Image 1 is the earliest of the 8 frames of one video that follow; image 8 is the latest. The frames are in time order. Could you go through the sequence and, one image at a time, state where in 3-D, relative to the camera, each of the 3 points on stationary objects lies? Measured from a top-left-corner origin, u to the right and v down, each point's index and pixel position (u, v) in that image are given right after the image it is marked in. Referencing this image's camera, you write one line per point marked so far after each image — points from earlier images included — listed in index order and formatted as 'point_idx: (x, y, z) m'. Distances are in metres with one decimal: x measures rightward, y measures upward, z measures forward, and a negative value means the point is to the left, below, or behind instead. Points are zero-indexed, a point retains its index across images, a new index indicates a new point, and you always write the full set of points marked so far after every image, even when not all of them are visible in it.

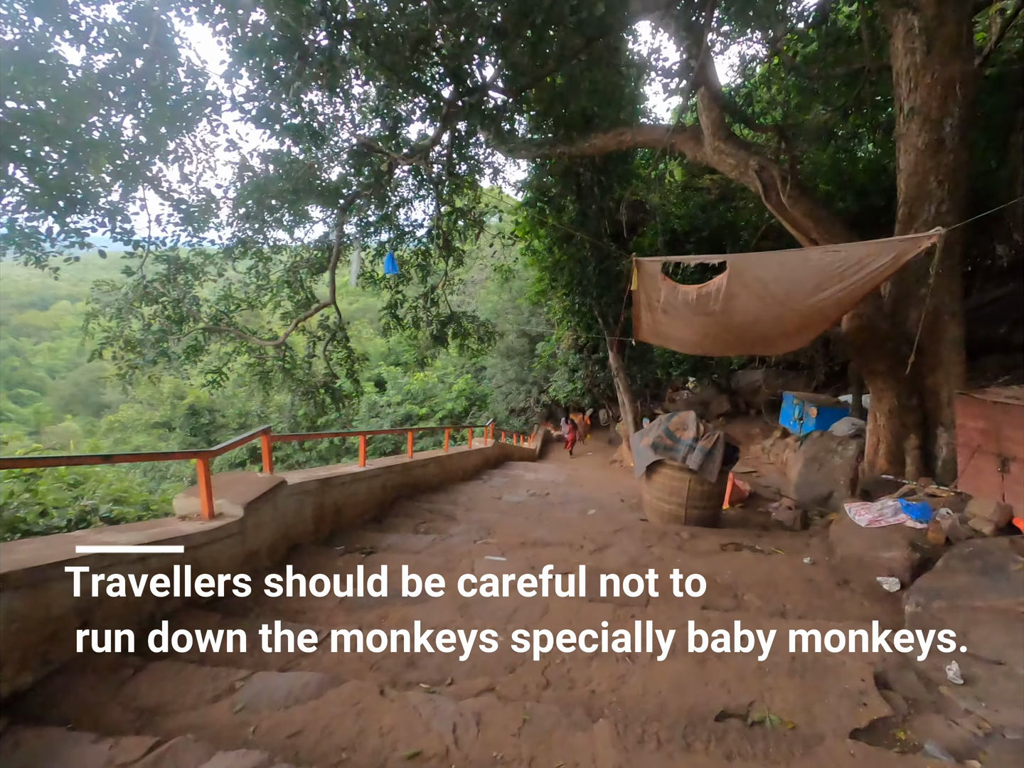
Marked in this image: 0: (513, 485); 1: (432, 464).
0: (0.0, -1.5, +7.9) m
1: (-1.0, -1.0, +6.5) m
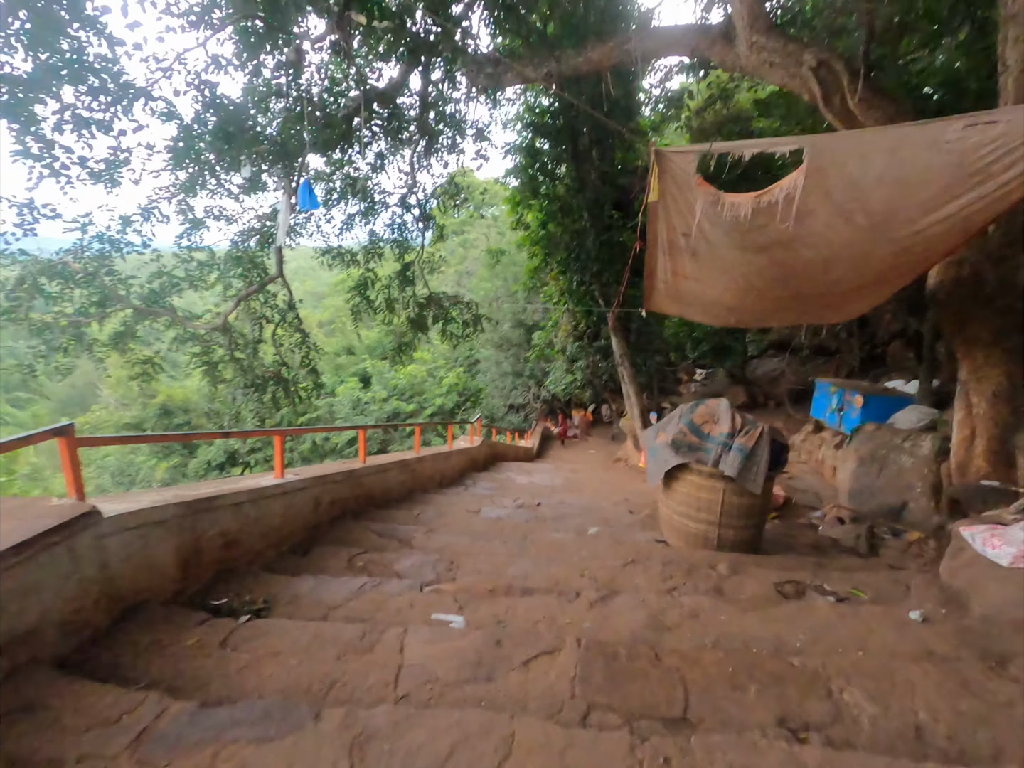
0: (-0.2, -1.3, +6.6) m
1: (-1.2, -0.8, +5.3) m
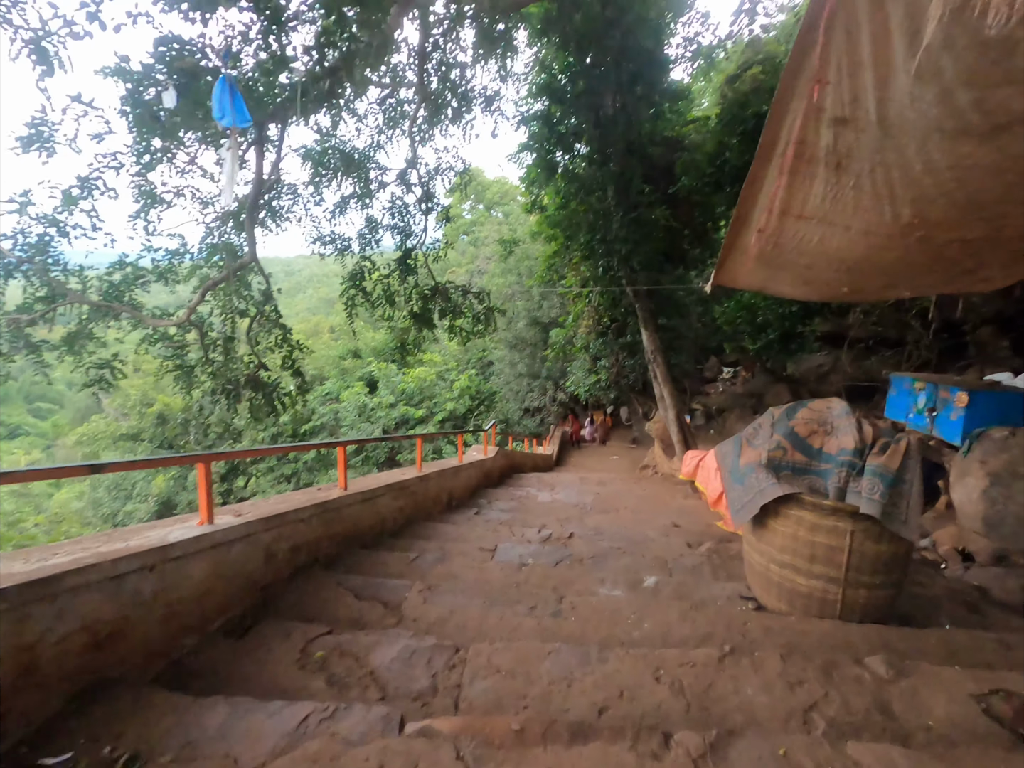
0: (+0.1, -1.4, +5.5) m
1: (-1.0, -0.9, +4.2) m
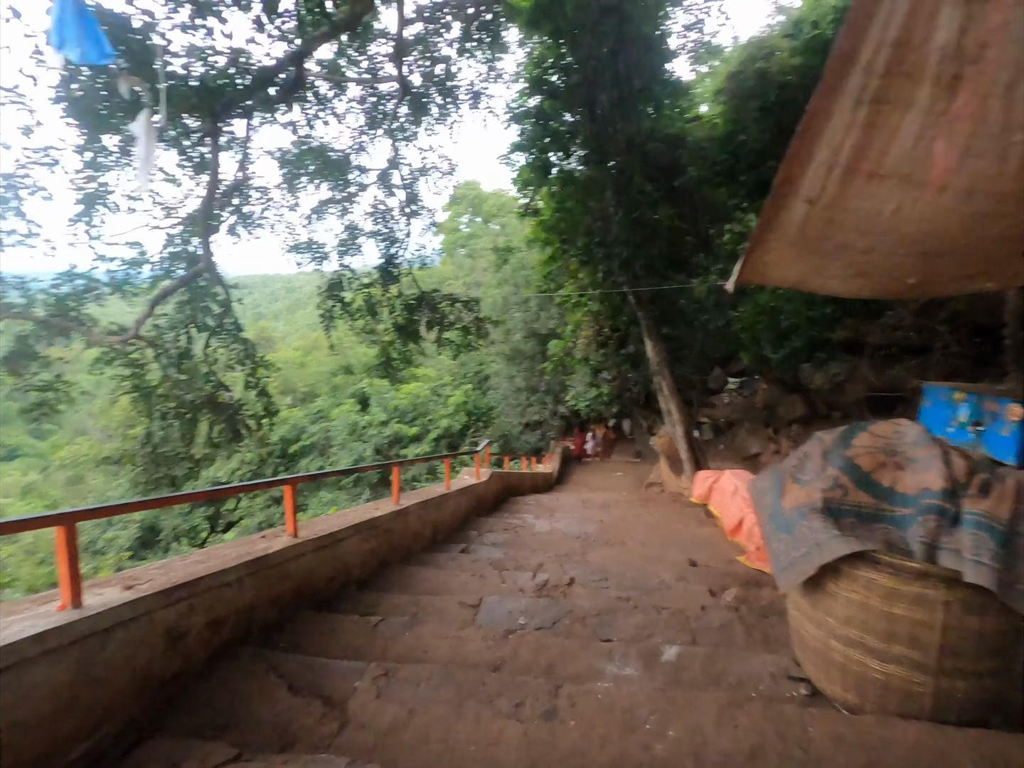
0: (0.0, -1.5, +4.8) m
1: (-1.1, -1.0, +3.5) m
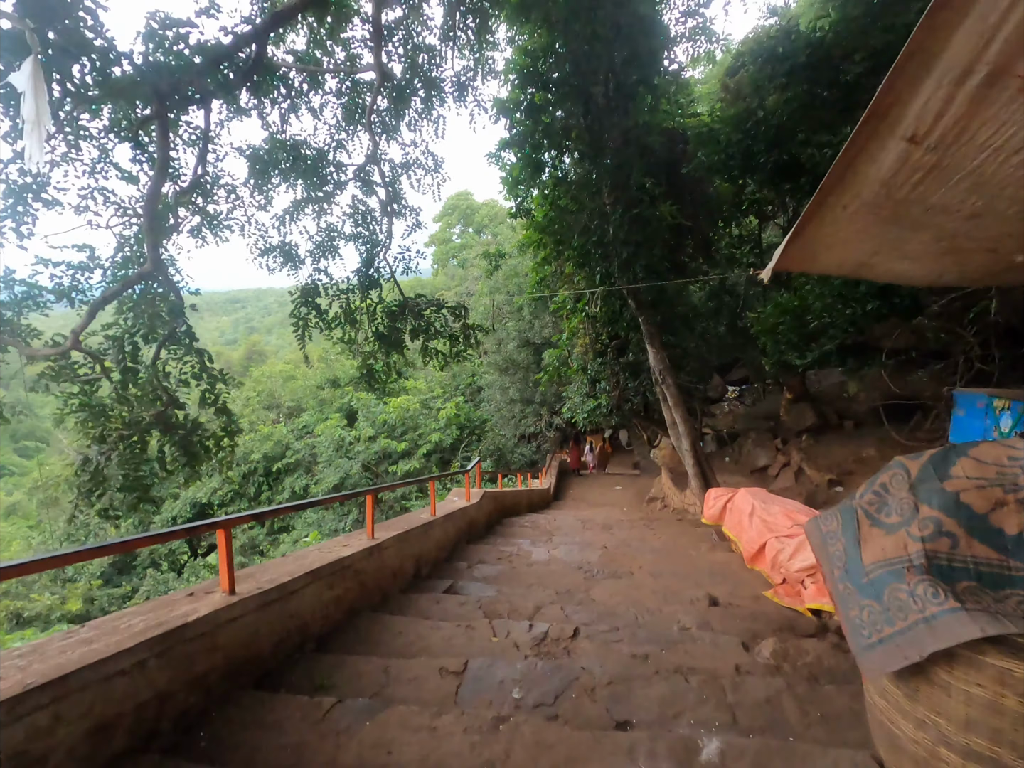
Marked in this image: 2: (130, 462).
0: (-0.1, -1.6, +4.2) m
1: (-1.1, -1.1, +2.9) m
2: (-3.2, -0.7, +4.5) m
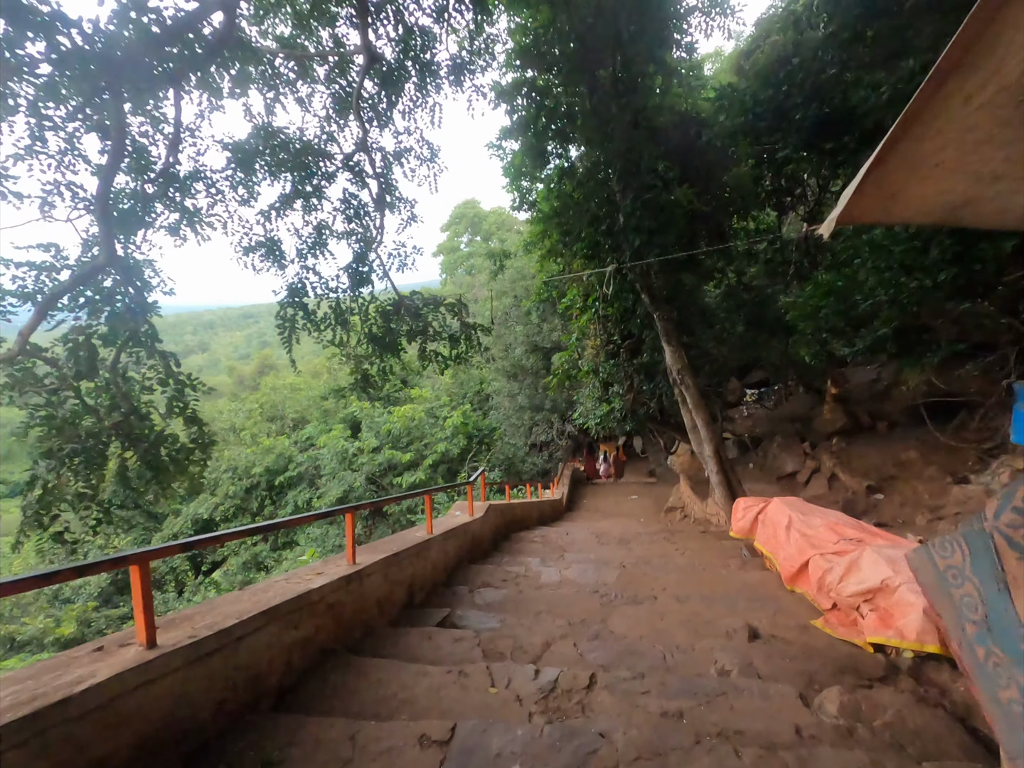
0: (0.0, -1.6, +3.6) m
1: (-1.1, -1.1, +2.3) m
2: (-3.2, -0.7, +4.1) m
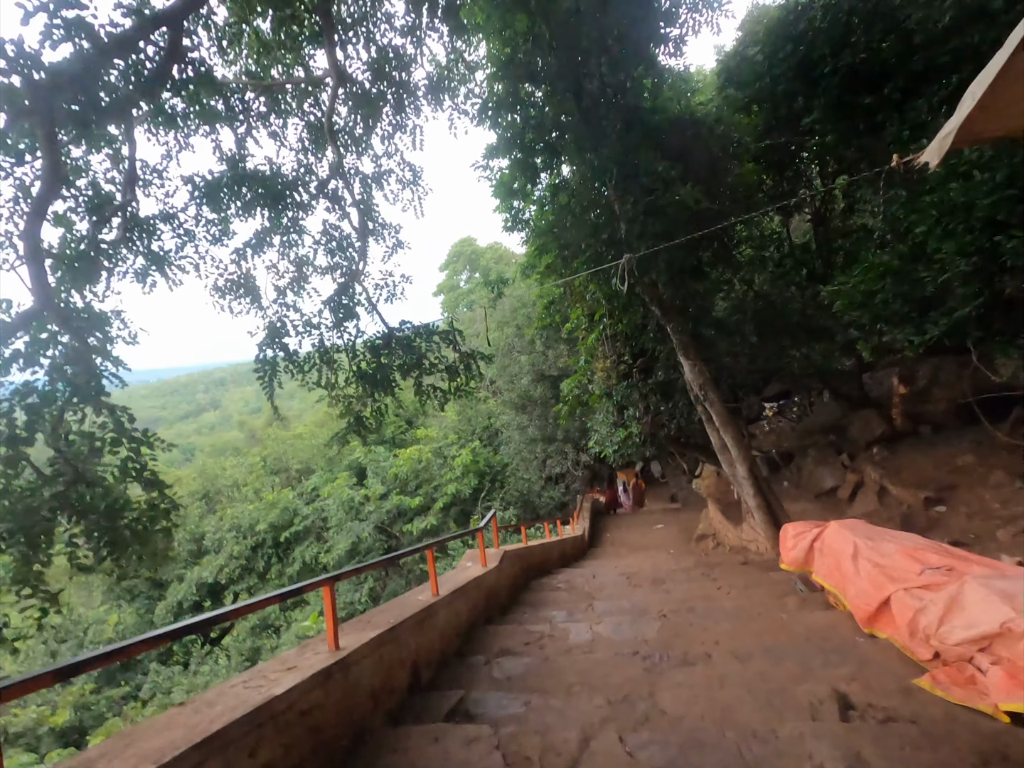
0: (+0.1, -1.8, +2.9) m
1: (-1.0, -1.2, +1.7) m
2: (-3.1, -1.2, +3.5) m
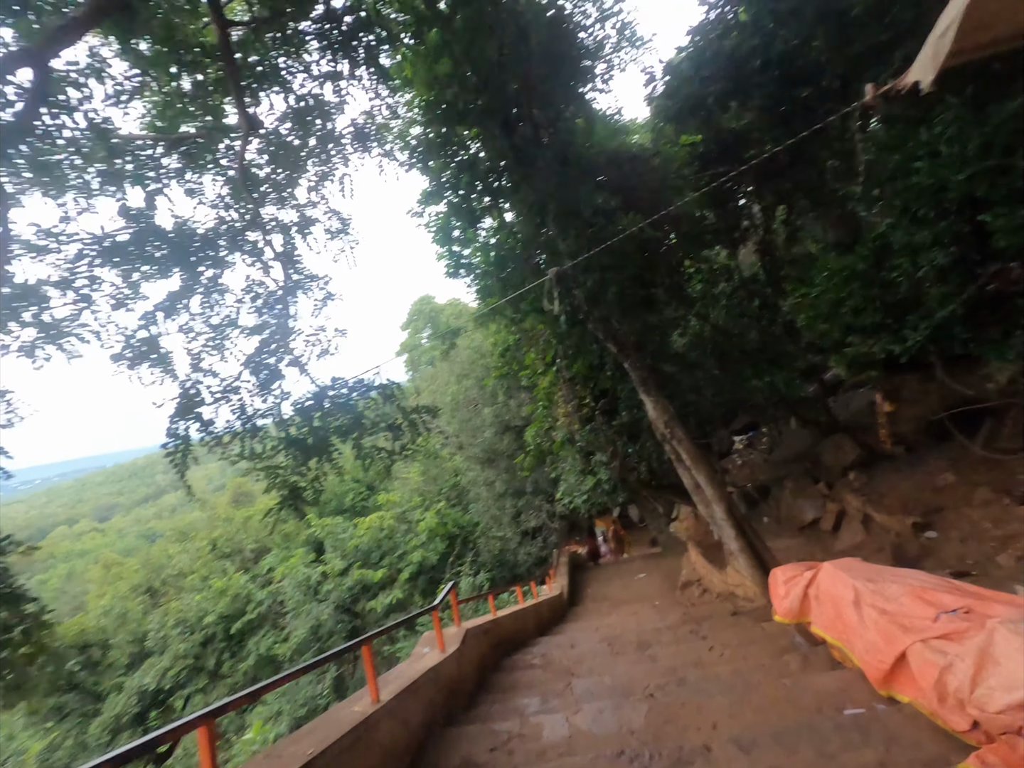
0: (-0.1, -2.0, +2.3) m
1: (-1.2, -1.4, +1.0) m
2: (-3.4, -1.7, +2.7) m
